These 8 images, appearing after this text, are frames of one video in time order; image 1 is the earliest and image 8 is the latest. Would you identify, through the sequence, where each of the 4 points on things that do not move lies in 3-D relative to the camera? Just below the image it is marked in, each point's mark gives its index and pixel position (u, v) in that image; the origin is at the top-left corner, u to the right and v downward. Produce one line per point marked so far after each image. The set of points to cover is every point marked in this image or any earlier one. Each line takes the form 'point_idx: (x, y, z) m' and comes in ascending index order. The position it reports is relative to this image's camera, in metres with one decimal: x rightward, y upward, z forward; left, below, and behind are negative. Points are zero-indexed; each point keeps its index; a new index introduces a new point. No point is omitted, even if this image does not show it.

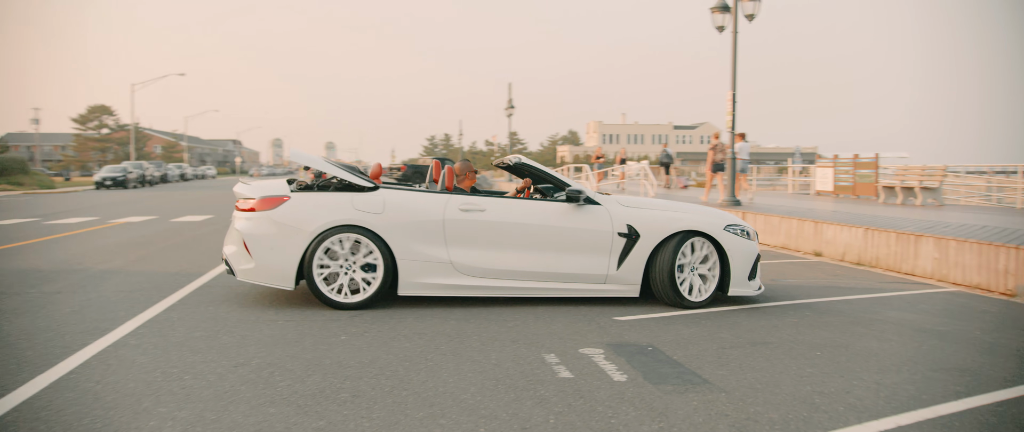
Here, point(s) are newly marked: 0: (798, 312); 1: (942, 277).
0: (+2.6, -0.9, +6.1) m
1: (+5.5, -0.8, +8.6) m
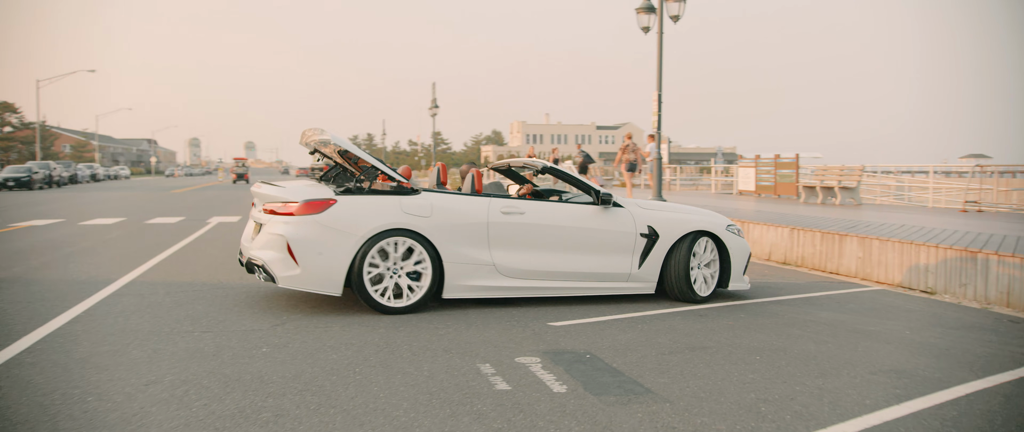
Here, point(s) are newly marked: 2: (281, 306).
0: (+2.0, -0.9, +6.2) m
1: (+4.6, -0.8, +8.9) m
2: (-2.1, -0.8, +6.2) m
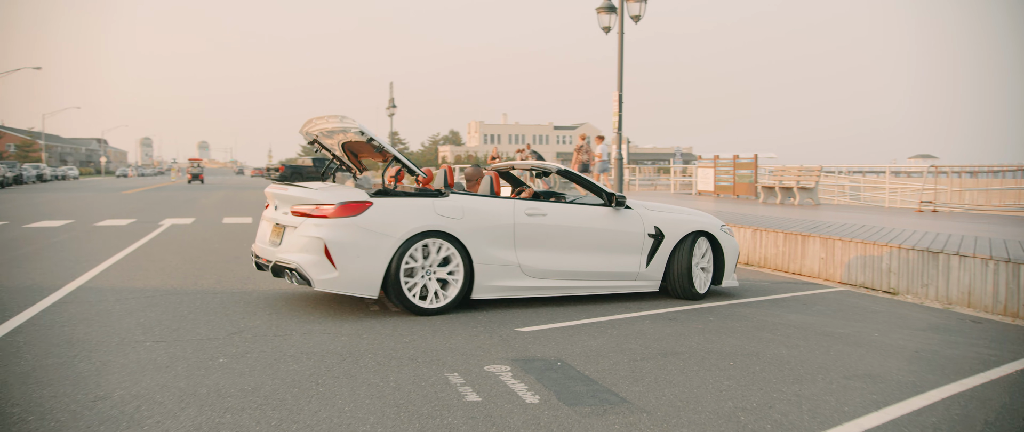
0: (+1.8, -0.9, +6.1) m
1: (+4.2, -0.8, +9.0) m
2: (-2.4, -0.9, +6.0) m
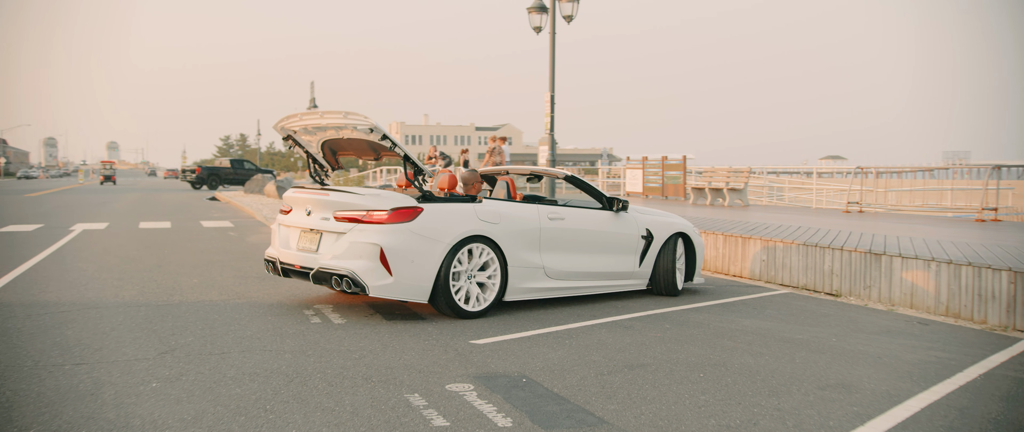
0: (+1.3, -0.9, +6.0) m
1: (+3.5, -0.8, +9.1) m
2: (-2.8, -0.9, +5.5) m
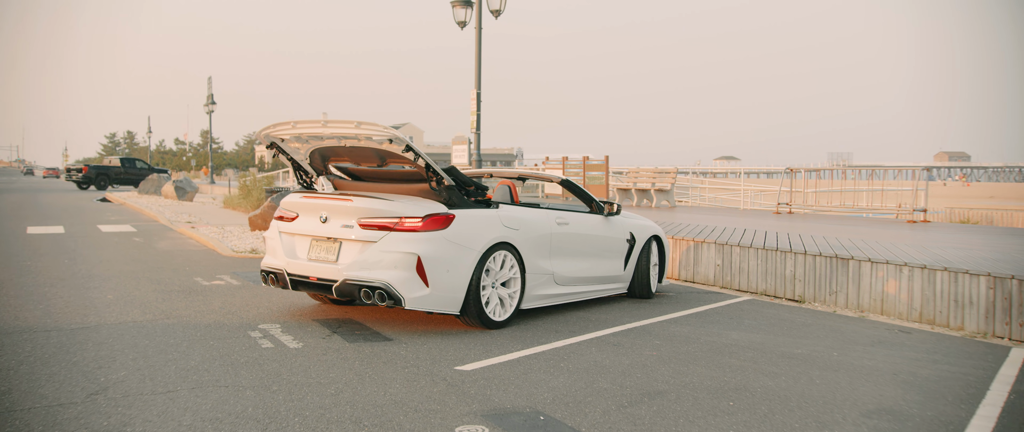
0: (+1.1, -1.0, +5.7) m
1: (+2.8, -0.9, +9.0) m
2: (-2.9, -1.0, +4.6) m
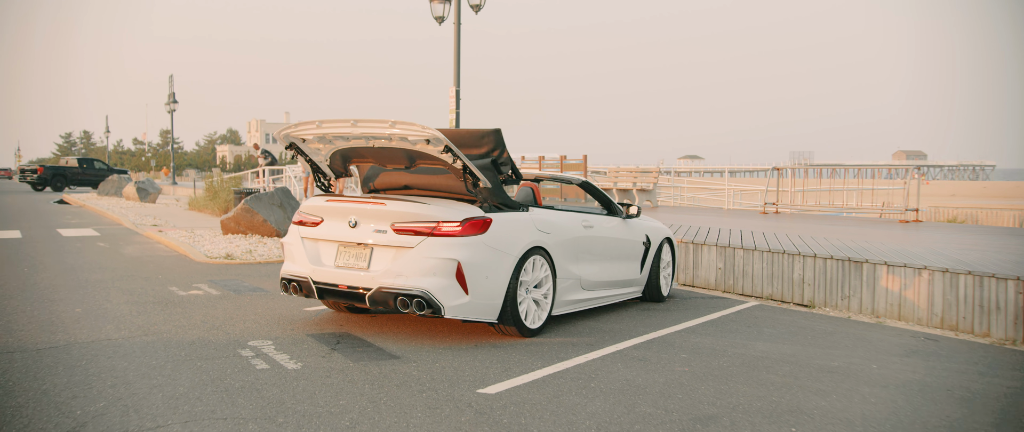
0: (+1.2, -1.0, +5.3) m
1: (+2.8, -0.9, +8.7) m
2: (-2.7, -1.0, +4.1) m
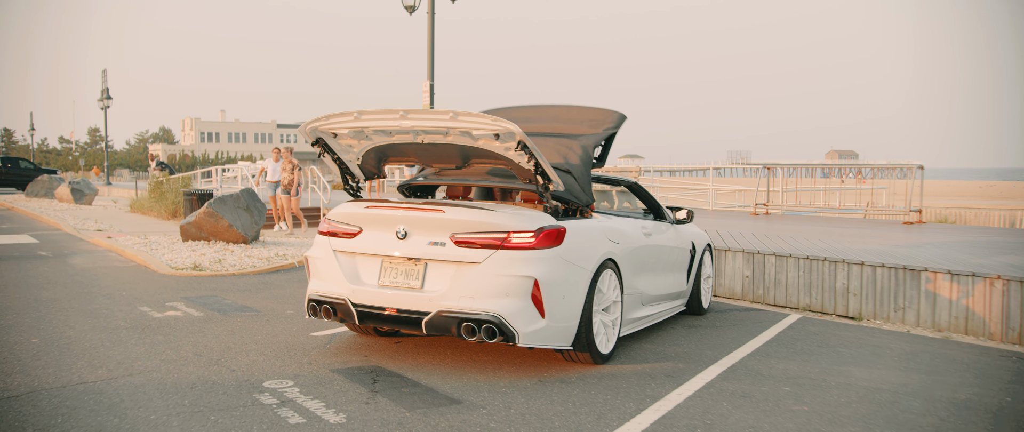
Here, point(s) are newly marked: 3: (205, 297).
0: (+1.7, -1.1, +4.6) m
1: (+3.0, -1.0, +8.2) m
2: (-2.2, -1.1, +3.1) m
3: (-3.5, -0.9, +7.6) m
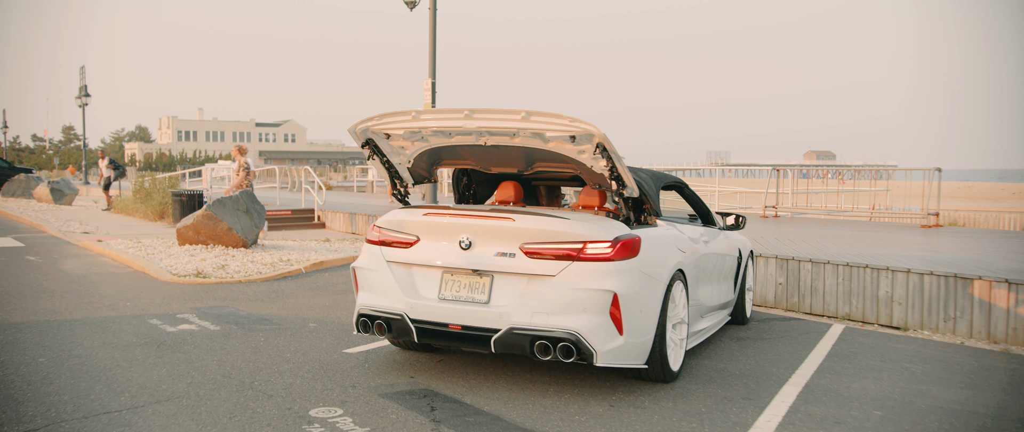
0: (+2.1, -1.2, +4.3) m
1: (+3.3, -1.1, +7.9) m
2: (-1.7, -1.2, +2.7) m
3: (-3.2, -1.0, +7.2) m
